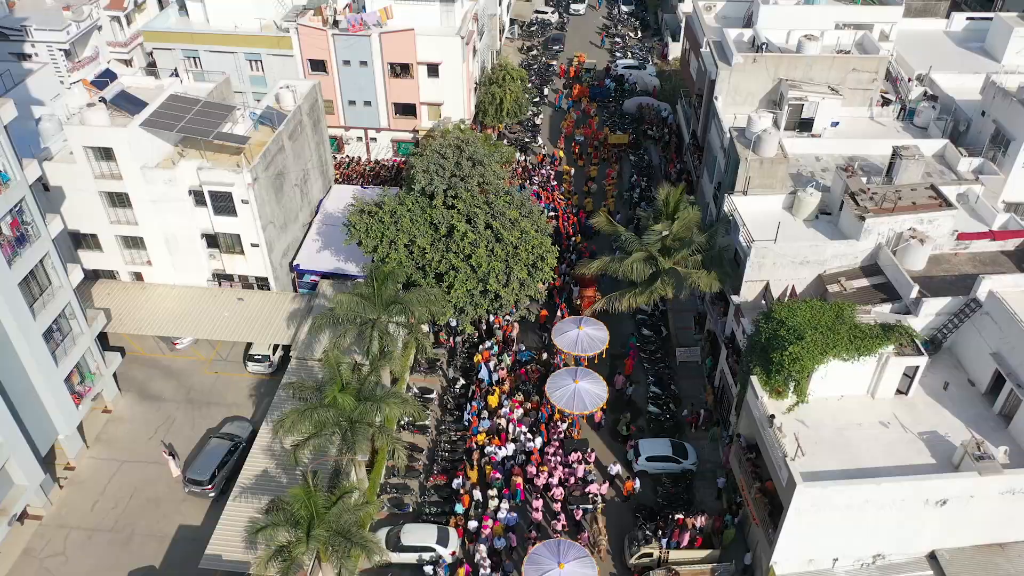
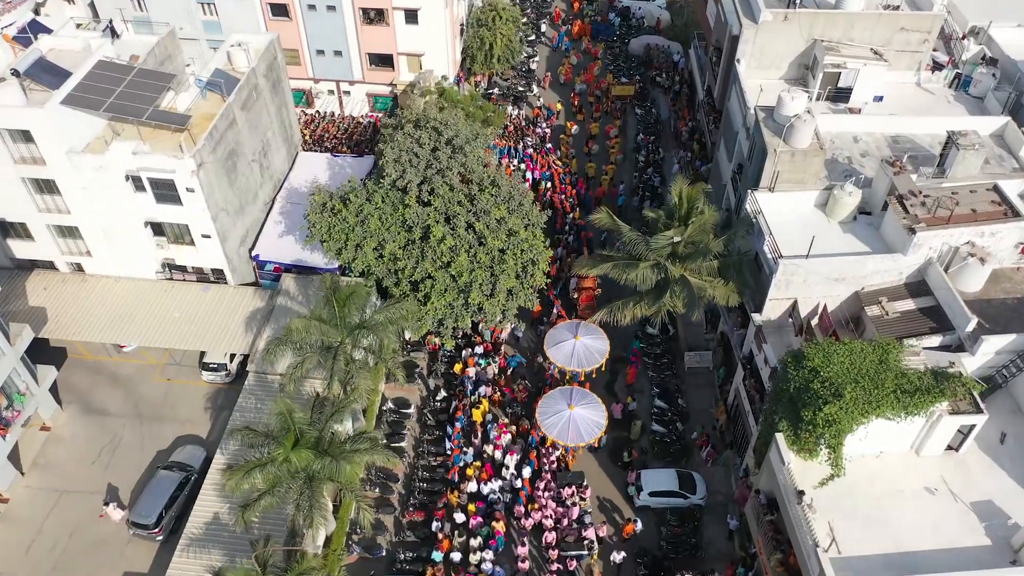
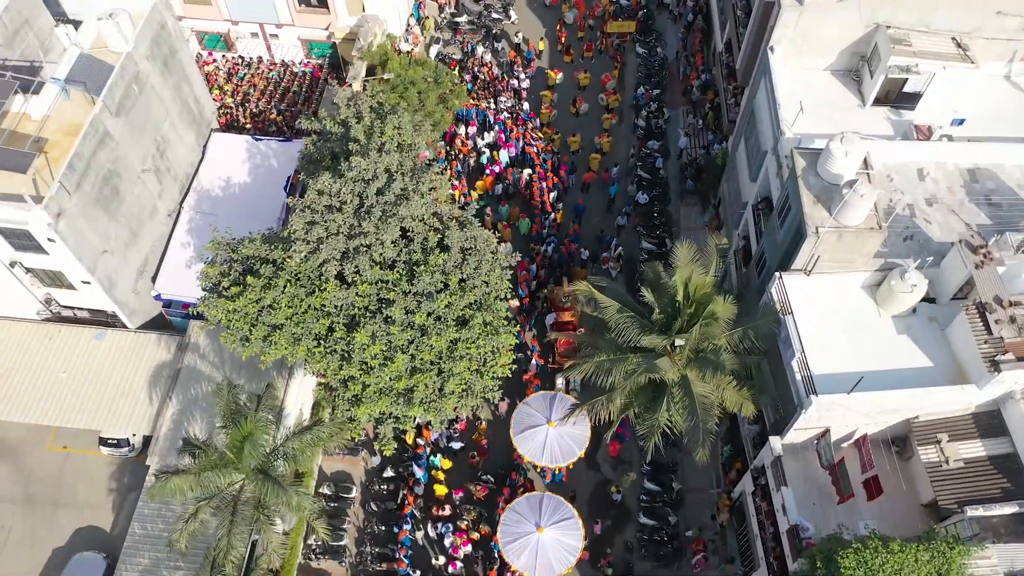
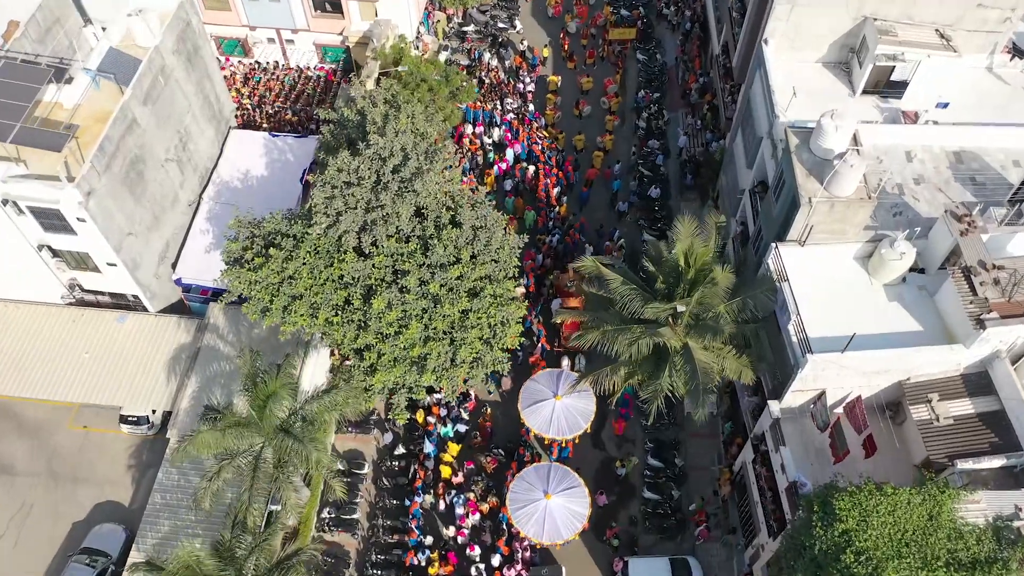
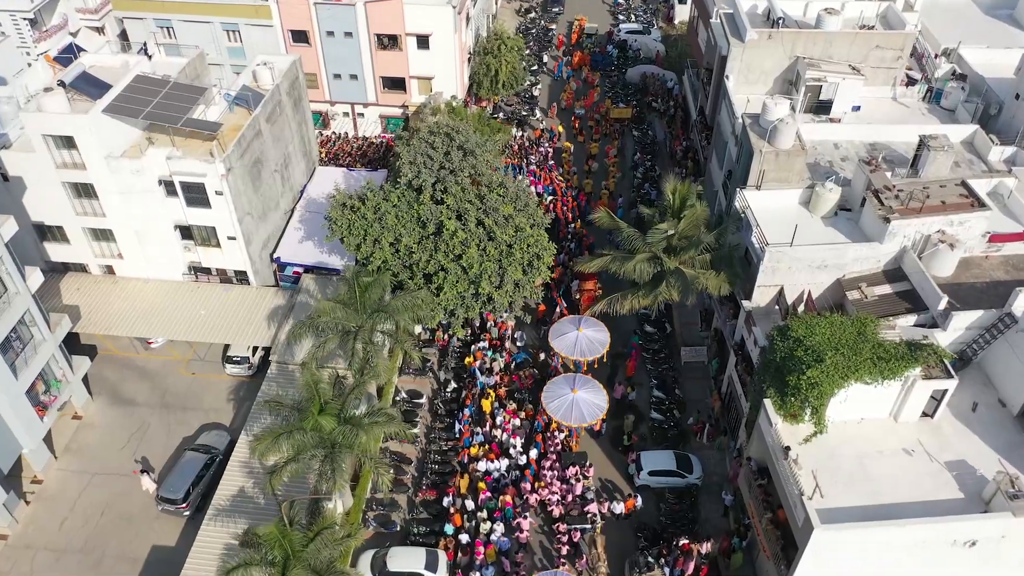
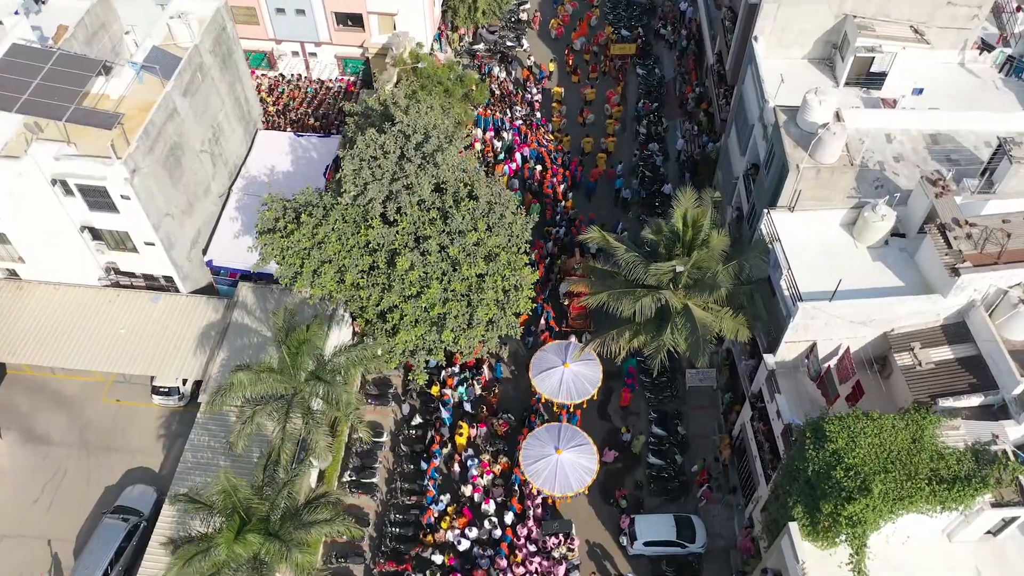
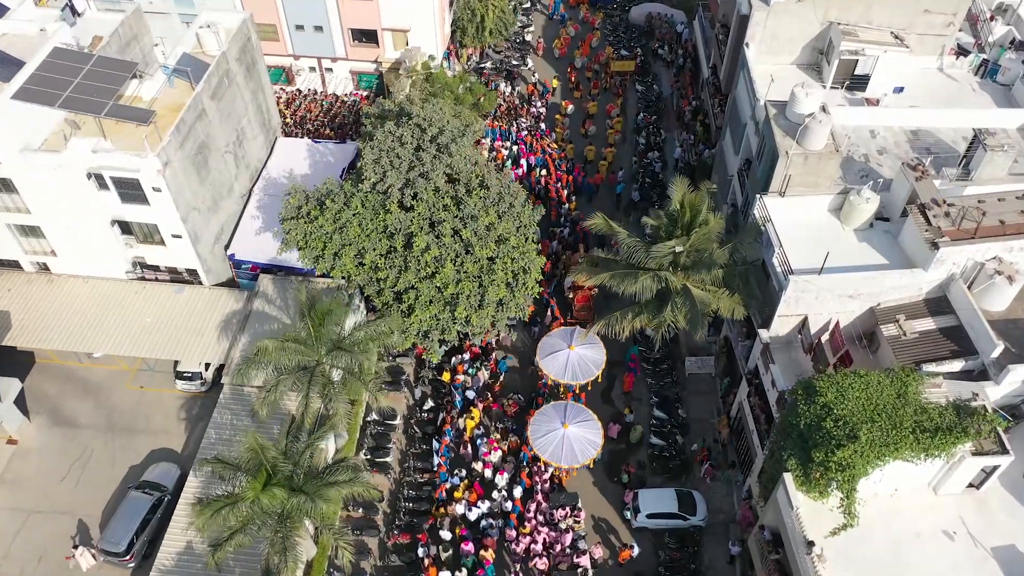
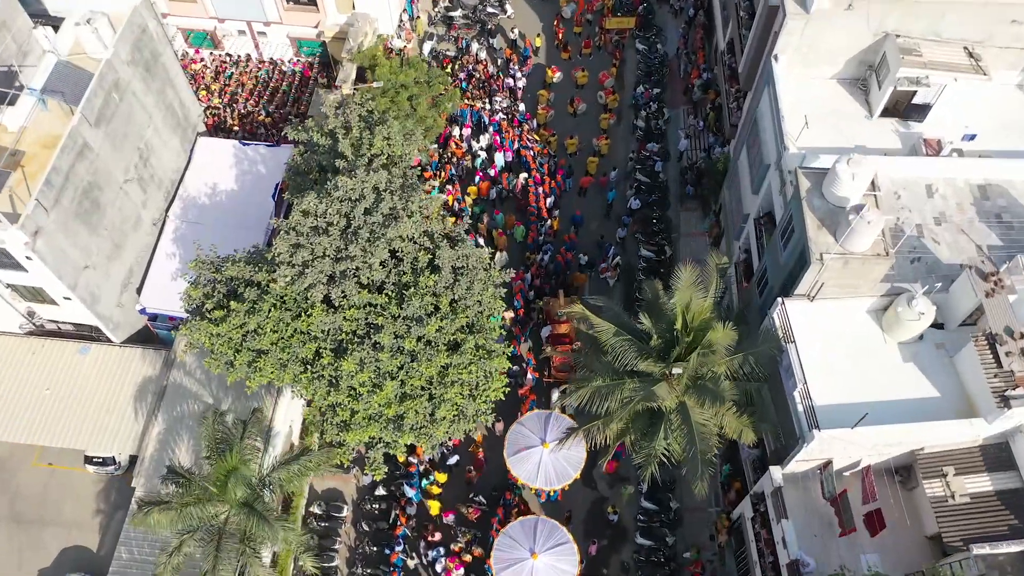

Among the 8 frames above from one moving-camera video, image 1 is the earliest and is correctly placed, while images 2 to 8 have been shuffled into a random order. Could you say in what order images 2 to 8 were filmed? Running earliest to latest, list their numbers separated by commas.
5, 2, 7, 6, 4, 3, 8
